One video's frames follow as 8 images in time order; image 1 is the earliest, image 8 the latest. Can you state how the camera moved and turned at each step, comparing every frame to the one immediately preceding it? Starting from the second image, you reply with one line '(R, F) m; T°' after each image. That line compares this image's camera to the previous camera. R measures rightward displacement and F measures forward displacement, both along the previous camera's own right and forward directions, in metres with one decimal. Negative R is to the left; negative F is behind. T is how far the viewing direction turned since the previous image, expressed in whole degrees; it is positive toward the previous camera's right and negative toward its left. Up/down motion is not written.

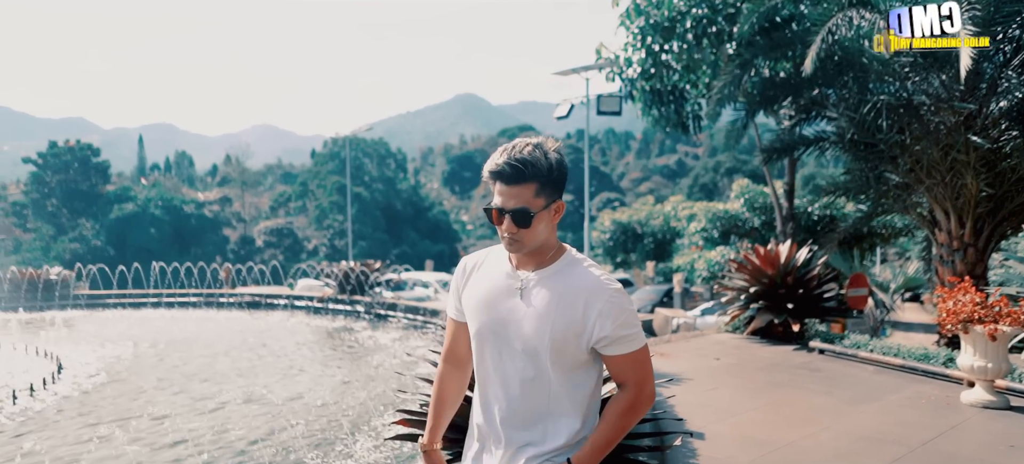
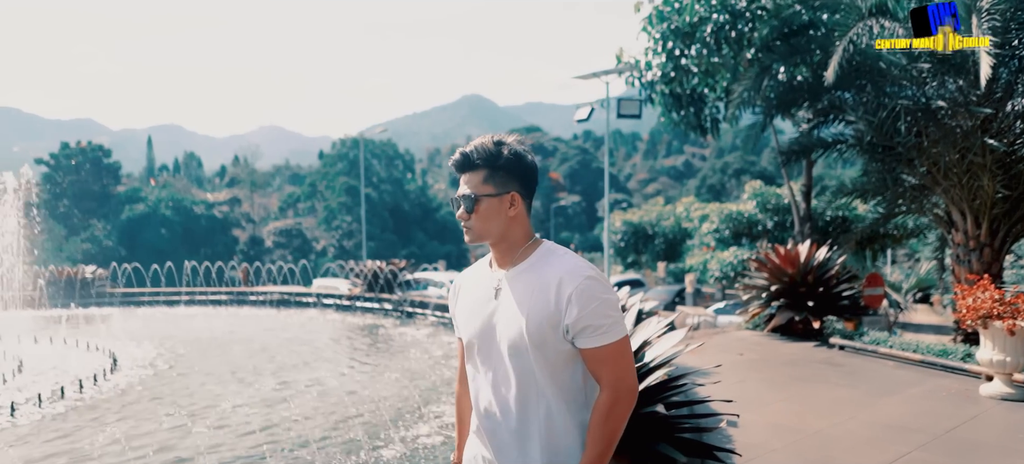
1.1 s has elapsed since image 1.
(-0.3, -0.4) m; 0°
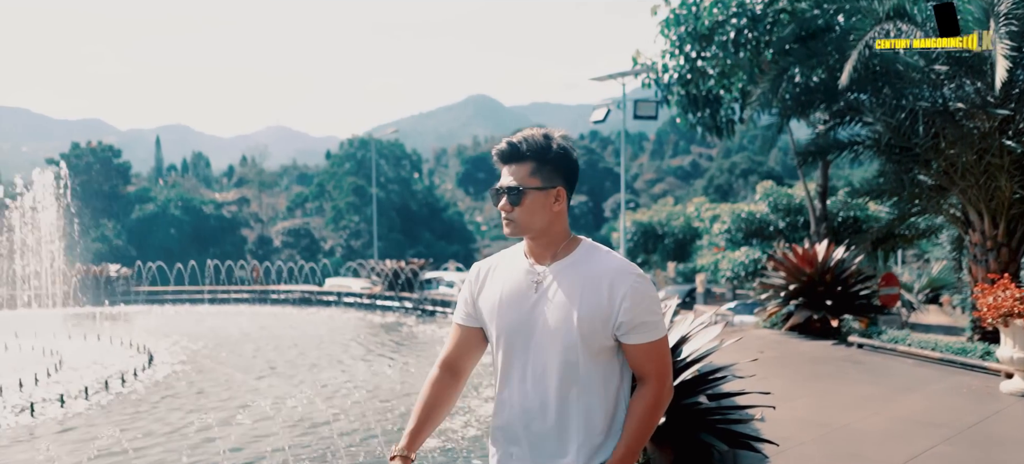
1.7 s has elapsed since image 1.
(-0.2, -0.2) m; 0°
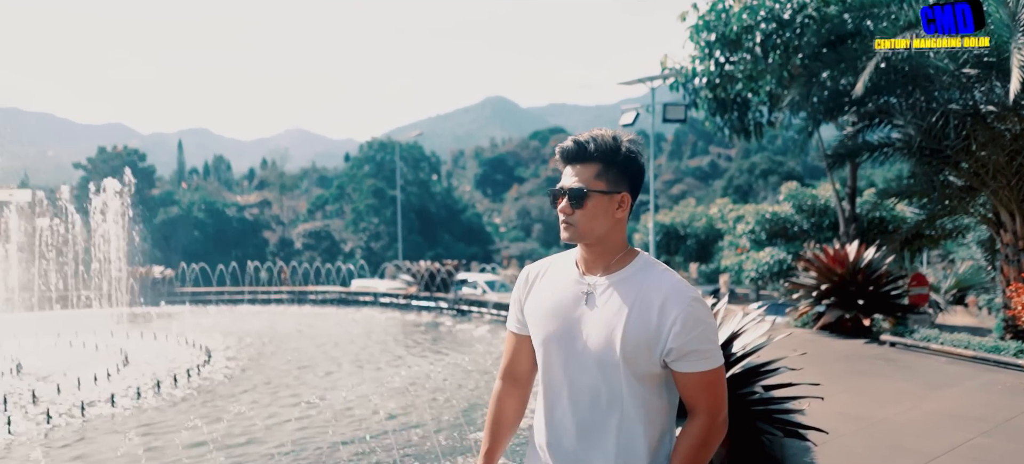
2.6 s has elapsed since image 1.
(-0.3, -0.3) m; -1°
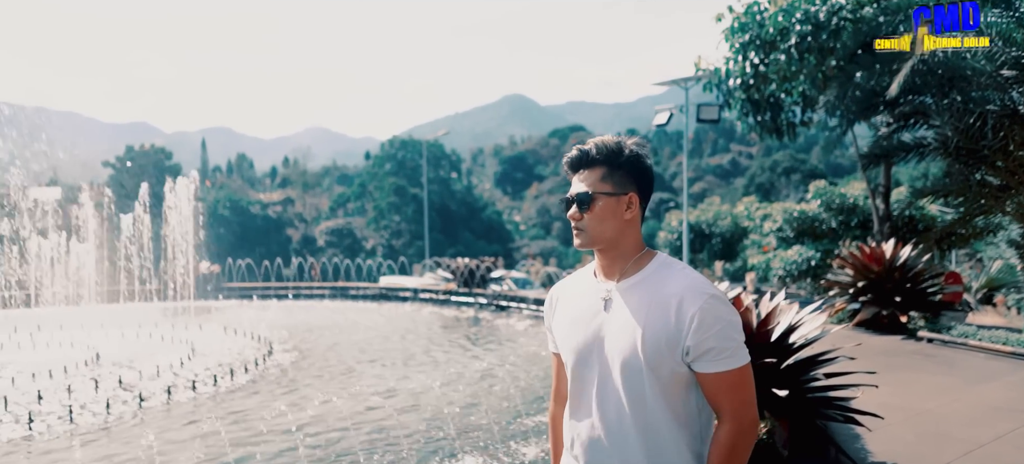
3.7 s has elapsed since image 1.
(-0.4, -0.4) m; -1°
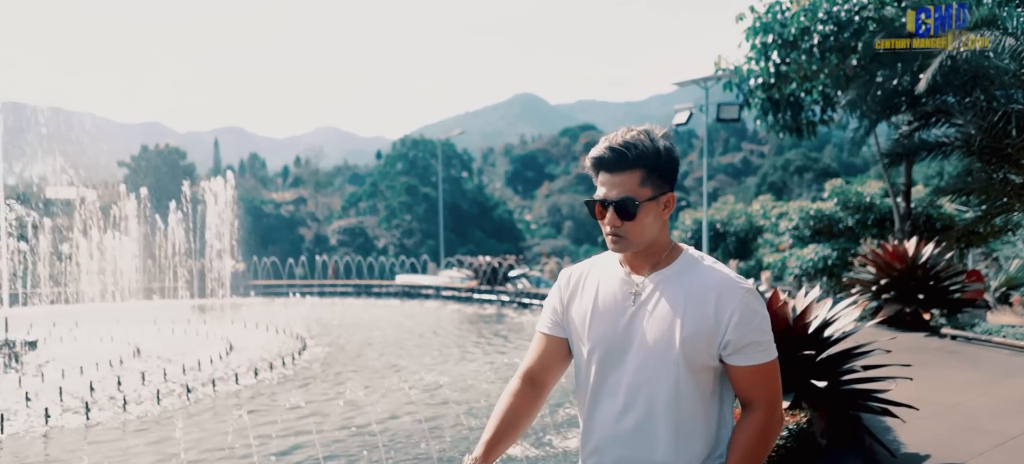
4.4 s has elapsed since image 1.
(-0.3, -0.2) m; -1°
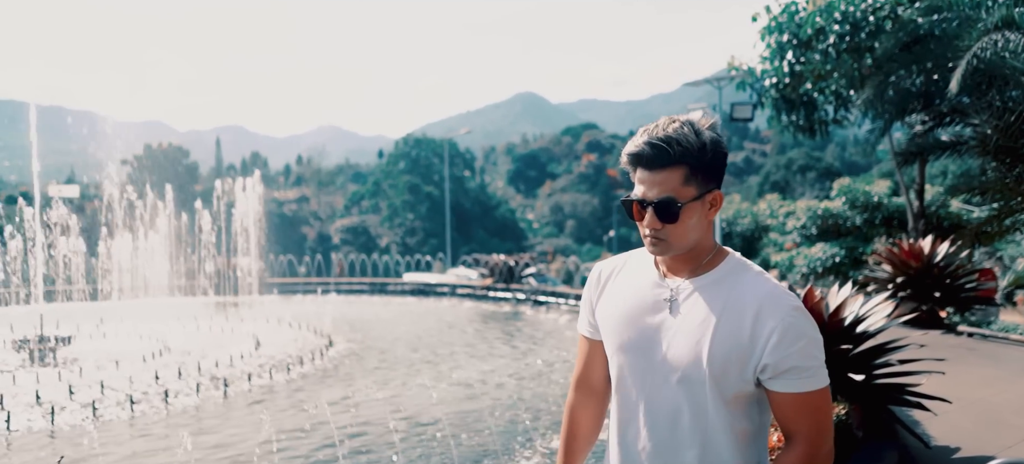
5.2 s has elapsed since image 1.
(-0.3, -0.1) m; 0°
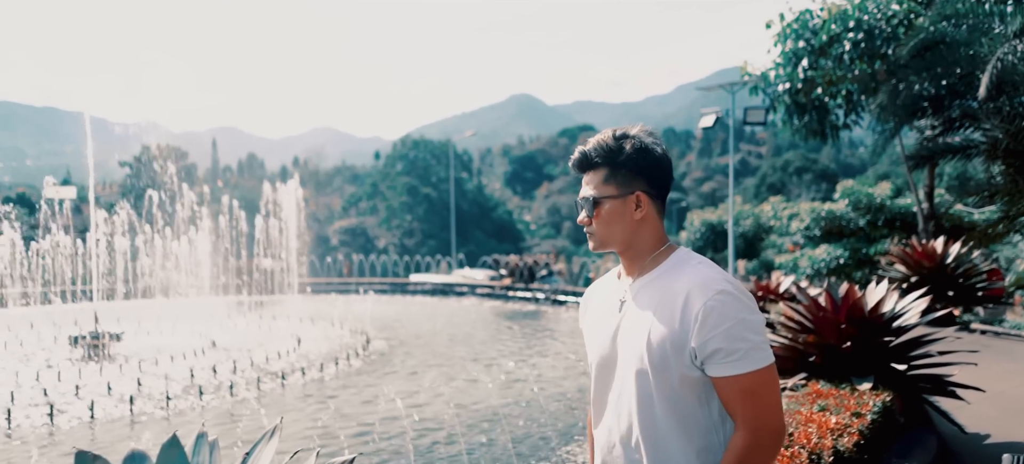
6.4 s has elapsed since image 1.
(-0.5, -0.4) m; 0°
